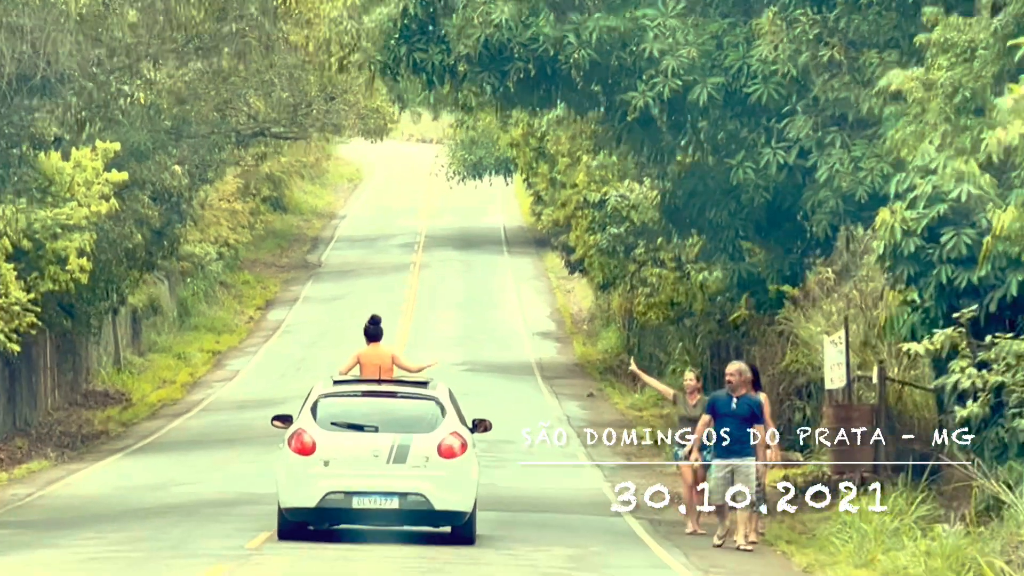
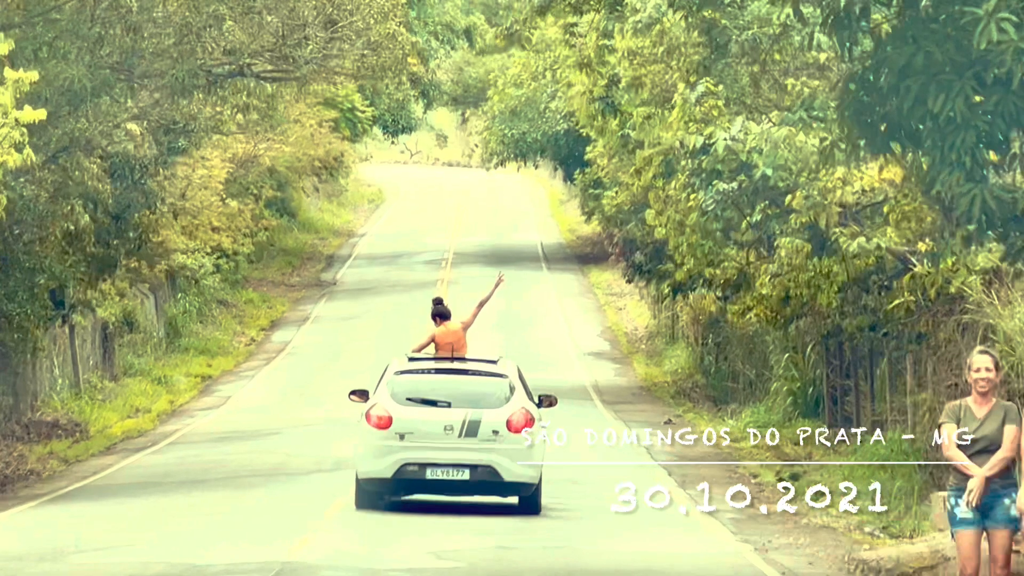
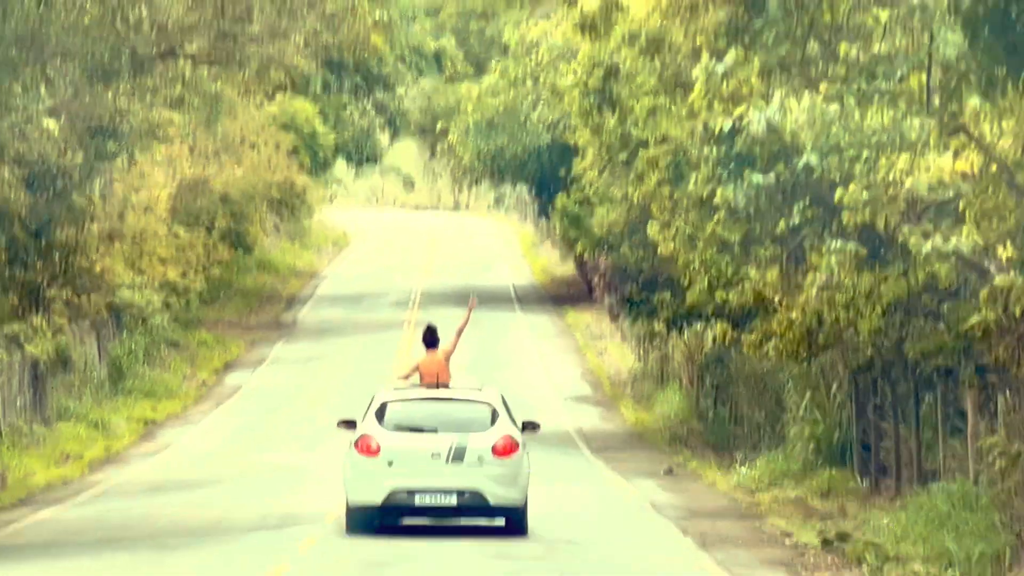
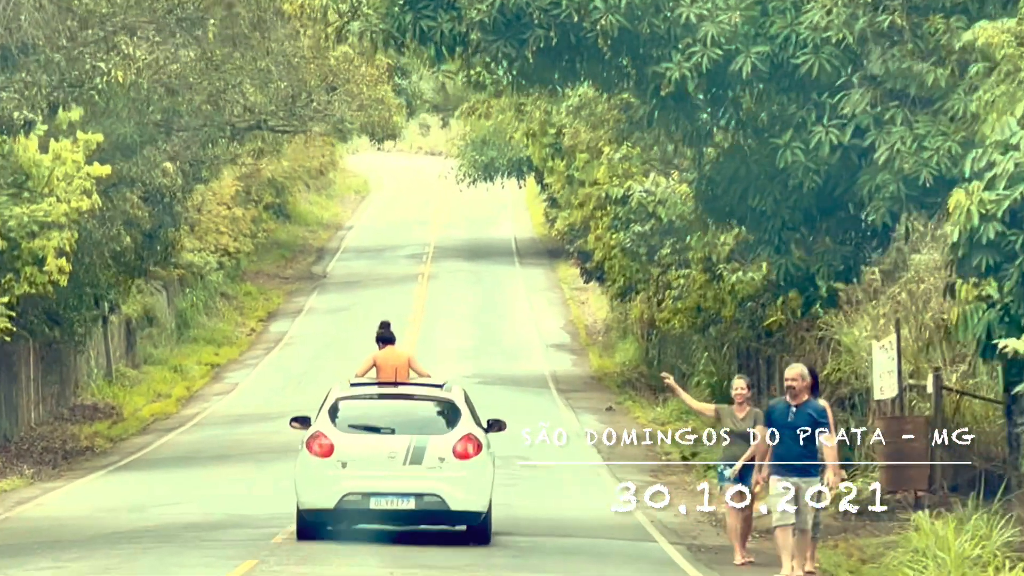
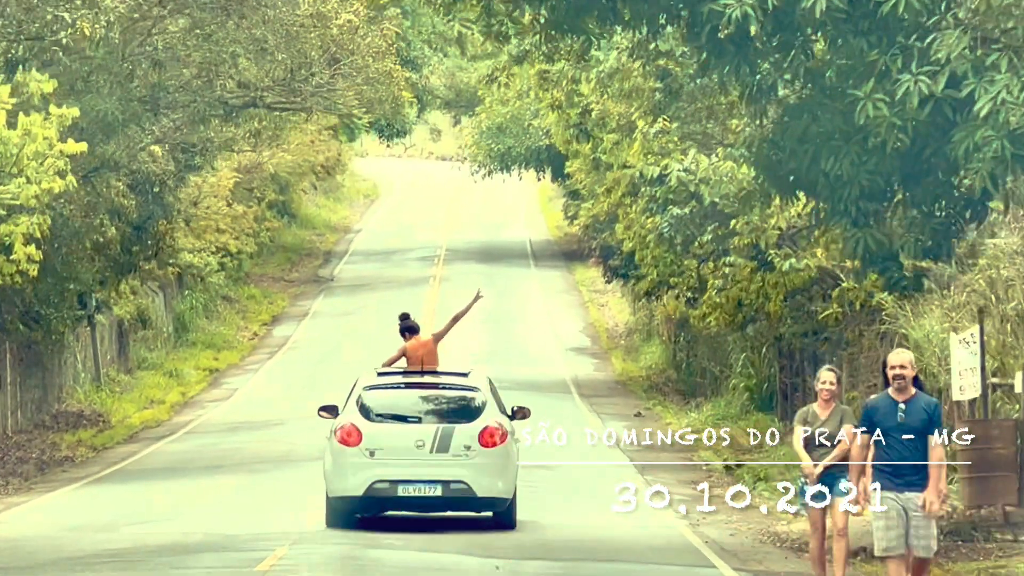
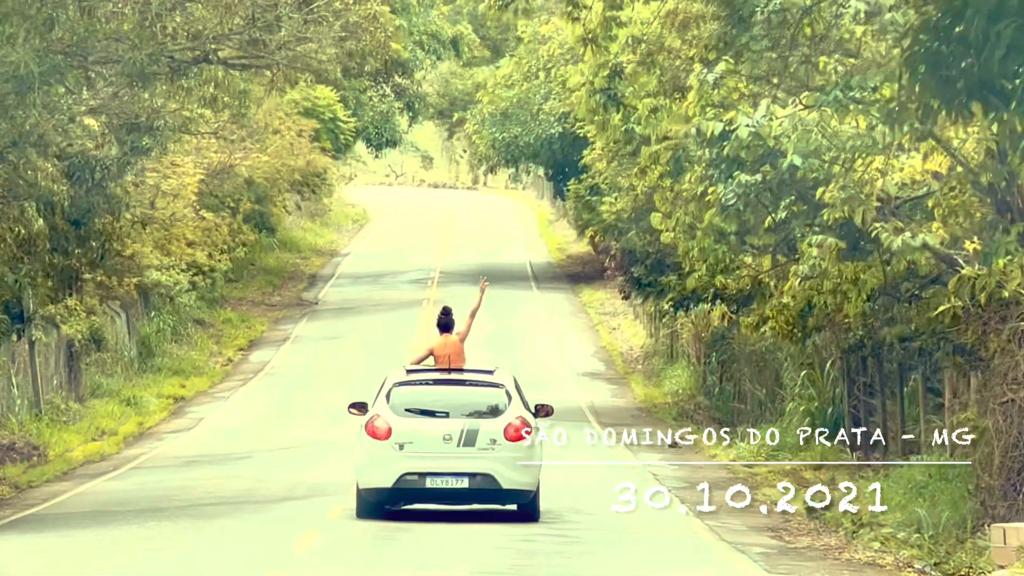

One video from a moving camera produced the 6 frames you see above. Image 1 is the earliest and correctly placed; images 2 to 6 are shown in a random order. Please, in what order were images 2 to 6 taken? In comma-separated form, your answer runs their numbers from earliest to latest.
4, 5, 2, 6, 3
